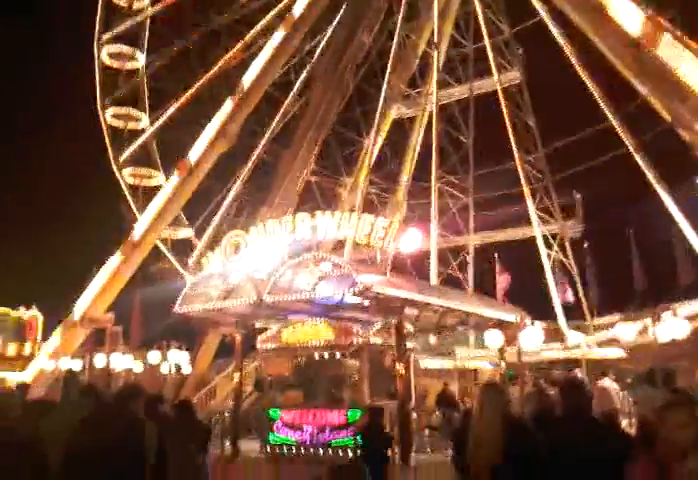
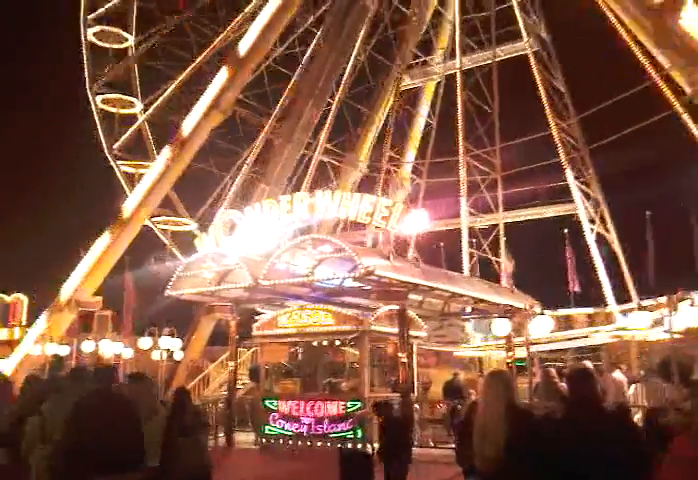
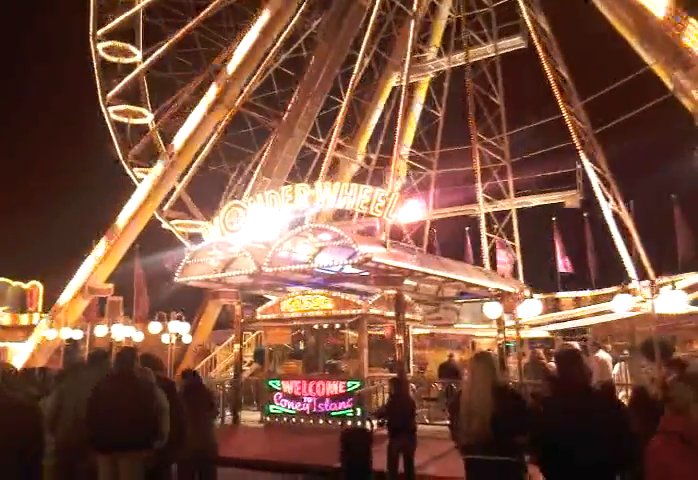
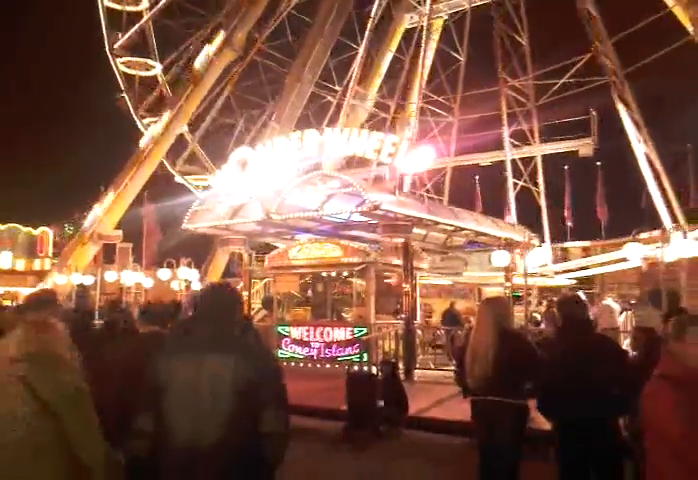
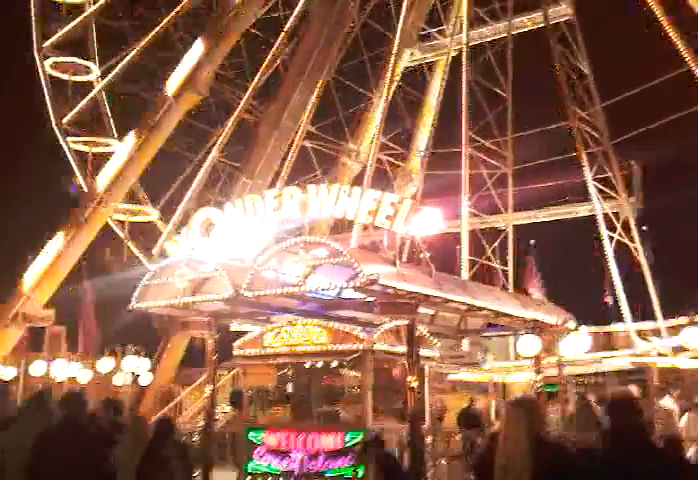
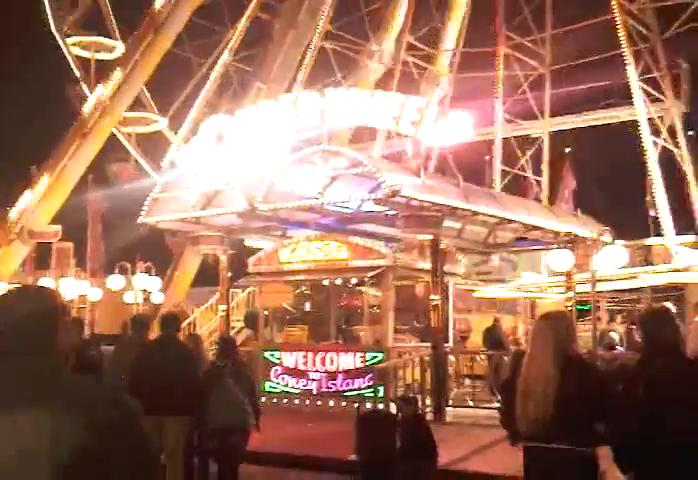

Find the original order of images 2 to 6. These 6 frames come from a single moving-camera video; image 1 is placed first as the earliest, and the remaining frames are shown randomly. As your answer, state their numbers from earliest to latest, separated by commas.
3, 2, 5, 6, 4
